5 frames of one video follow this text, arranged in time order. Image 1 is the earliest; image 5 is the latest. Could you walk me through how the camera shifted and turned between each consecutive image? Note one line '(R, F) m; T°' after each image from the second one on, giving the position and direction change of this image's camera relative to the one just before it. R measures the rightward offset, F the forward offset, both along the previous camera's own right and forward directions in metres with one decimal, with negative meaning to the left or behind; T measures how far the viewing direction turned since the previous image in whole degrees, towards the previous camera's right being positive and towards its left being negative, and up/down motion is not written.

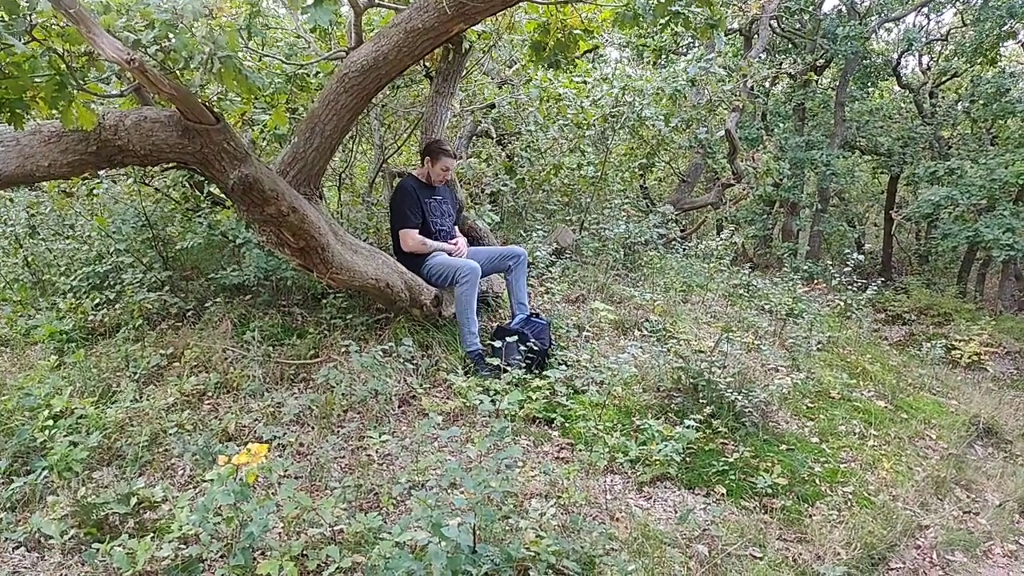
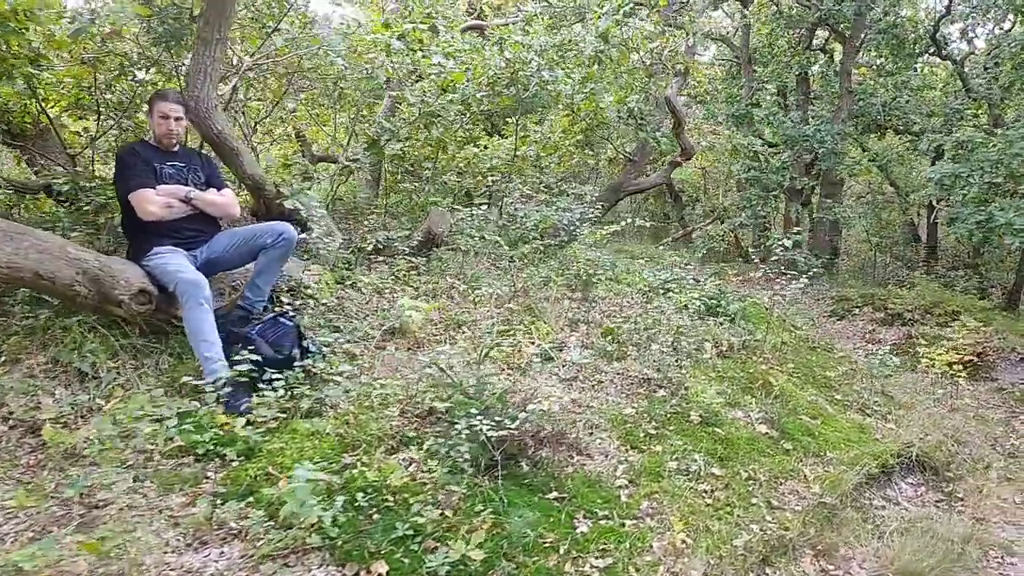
(+1.7, +1.1) m; -5°
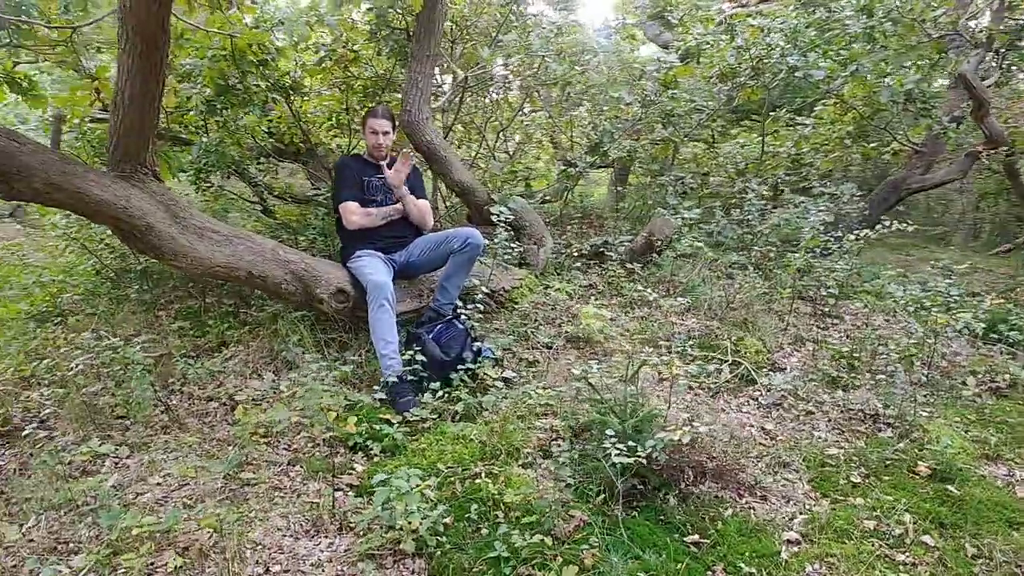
(+0.6, +0.3) m; -23°
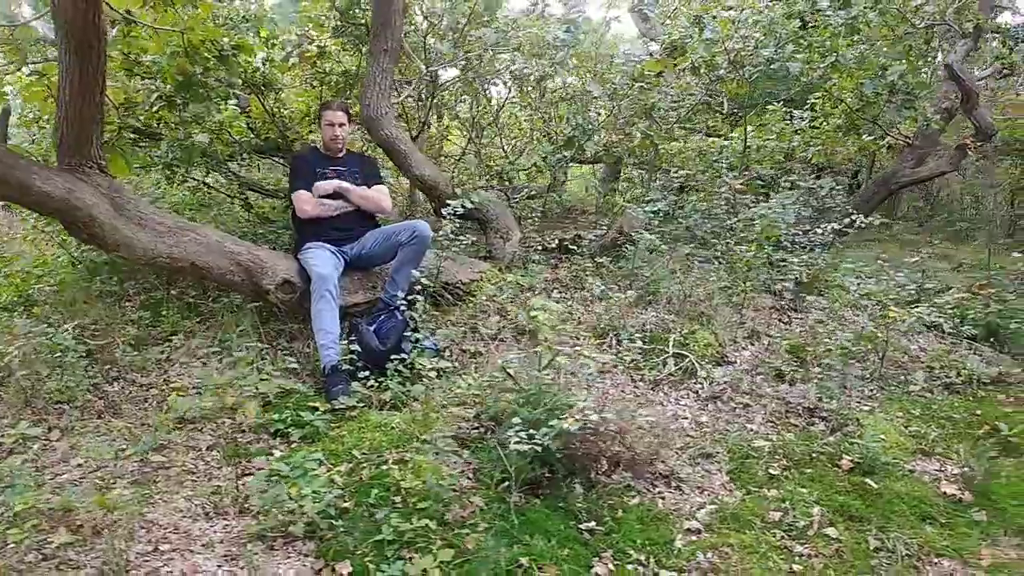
(+0.5, 0.0) m; -2°
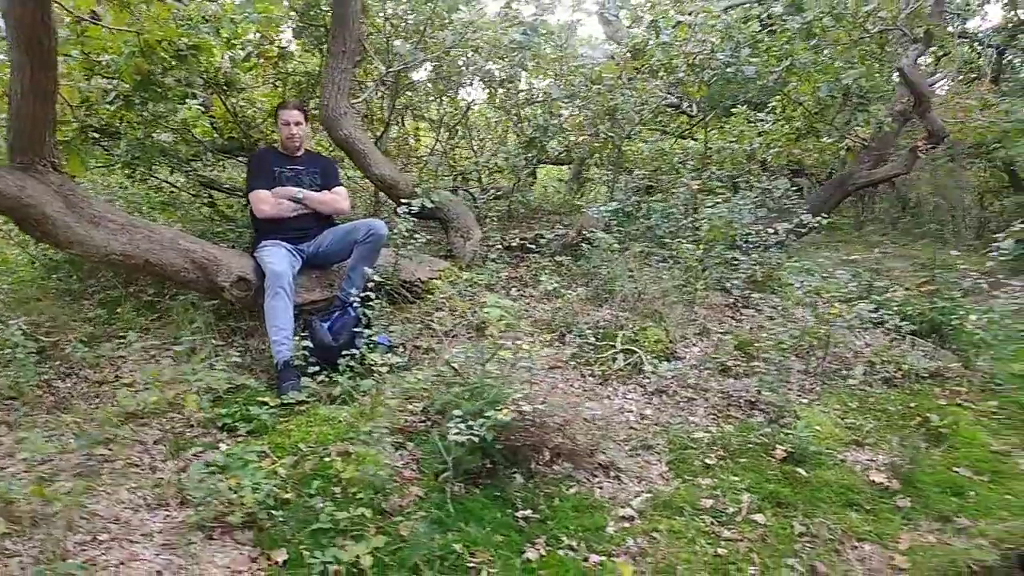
(+0.2, -0.1) m; +1°
